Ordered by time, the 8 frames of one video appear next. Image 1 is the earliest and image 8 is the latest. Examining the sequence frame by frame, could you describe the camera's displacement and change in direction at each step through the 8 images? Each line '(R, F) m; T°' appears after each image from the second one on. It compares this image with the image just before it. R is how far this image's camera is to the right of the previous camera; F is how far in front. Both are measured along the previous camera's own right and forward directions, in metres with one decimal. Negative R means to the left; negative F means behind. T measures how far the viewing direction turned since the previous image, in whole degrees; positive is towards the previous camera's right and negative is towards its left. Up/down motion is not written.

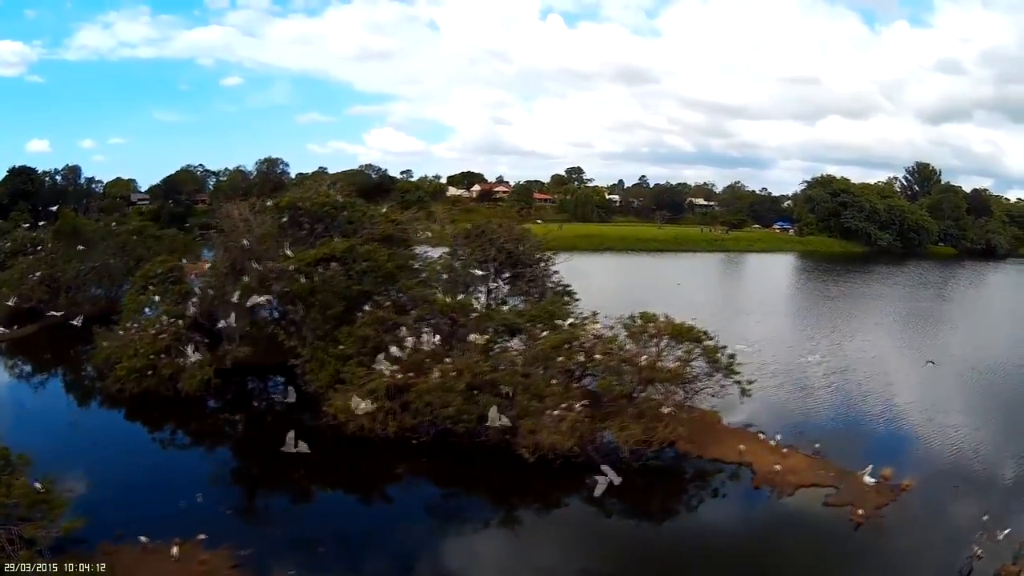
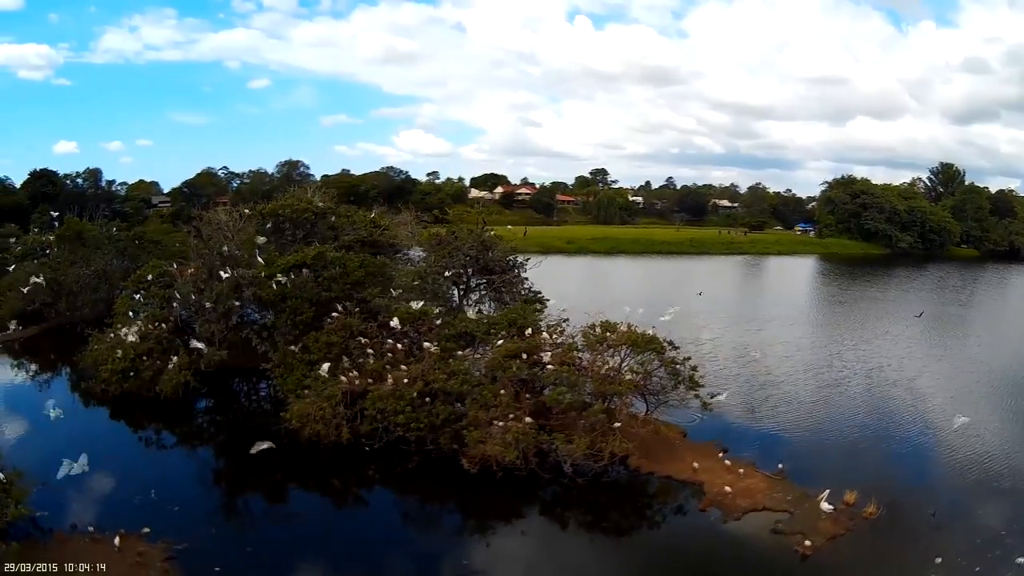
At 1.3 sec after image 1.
(+1.4, +0.7) m; -2°
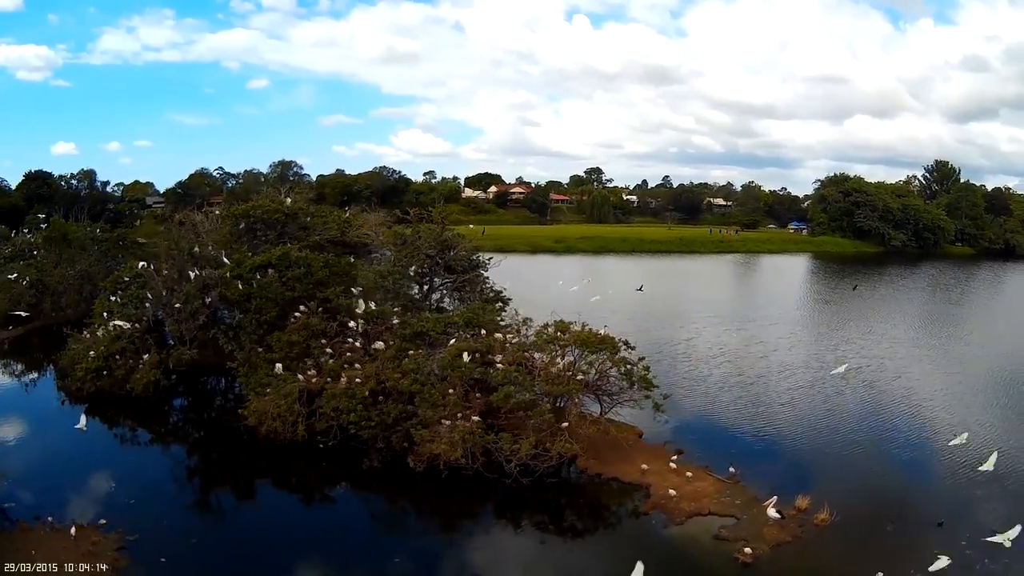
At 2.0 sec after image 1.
(+0.9, +0.4) m; 0°
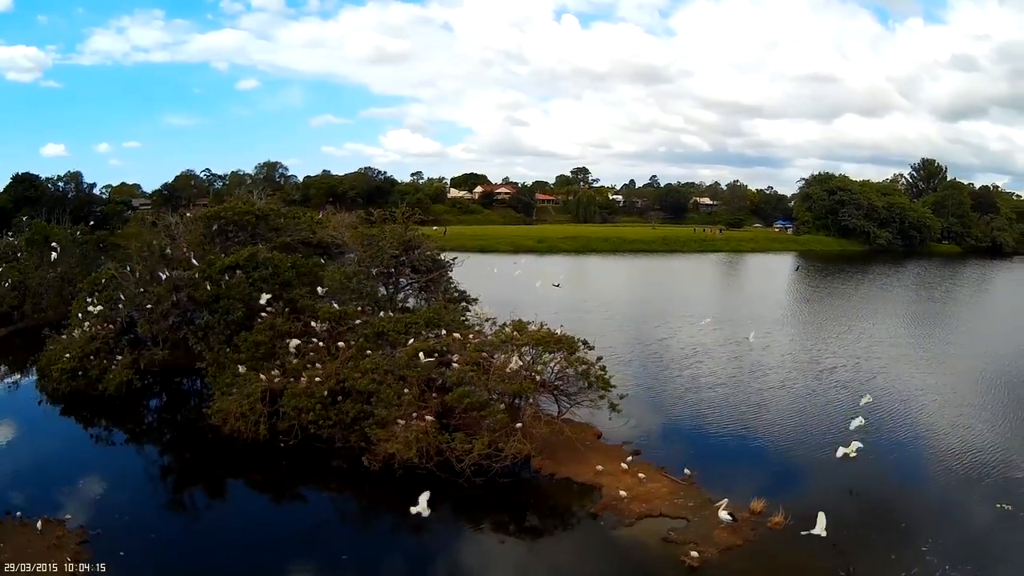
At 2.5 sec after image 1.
(+0.6, +0.2) m; +1°
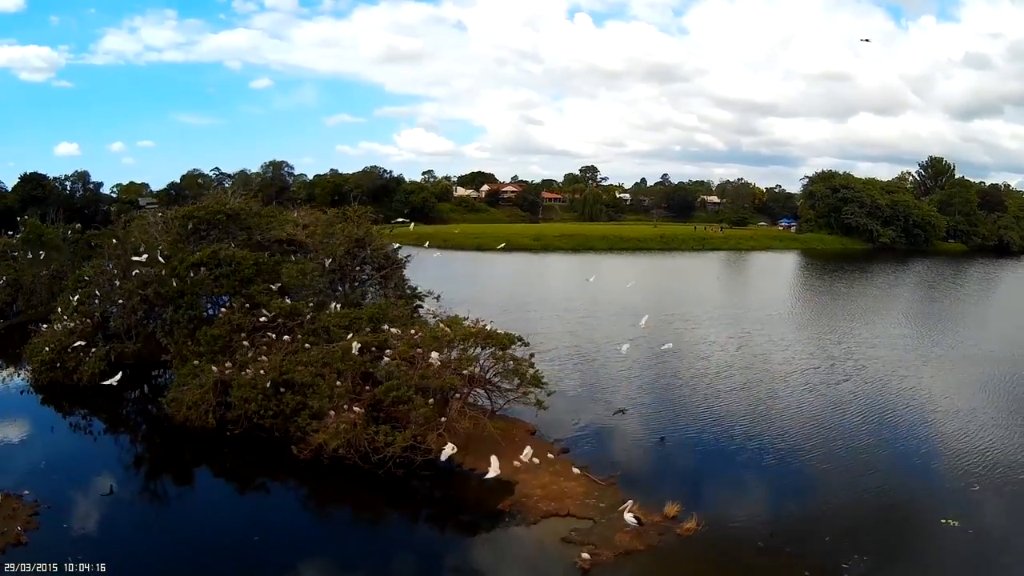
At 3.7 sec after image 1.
(+1.5, +0.2) m; -1°
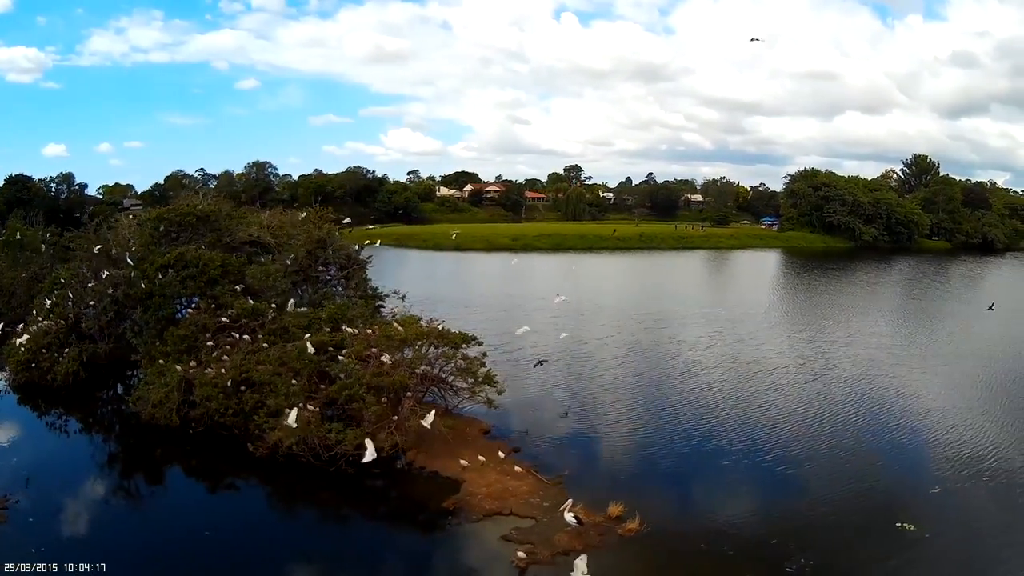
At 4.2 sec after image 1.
(+0.7, 0.0) m; +1°
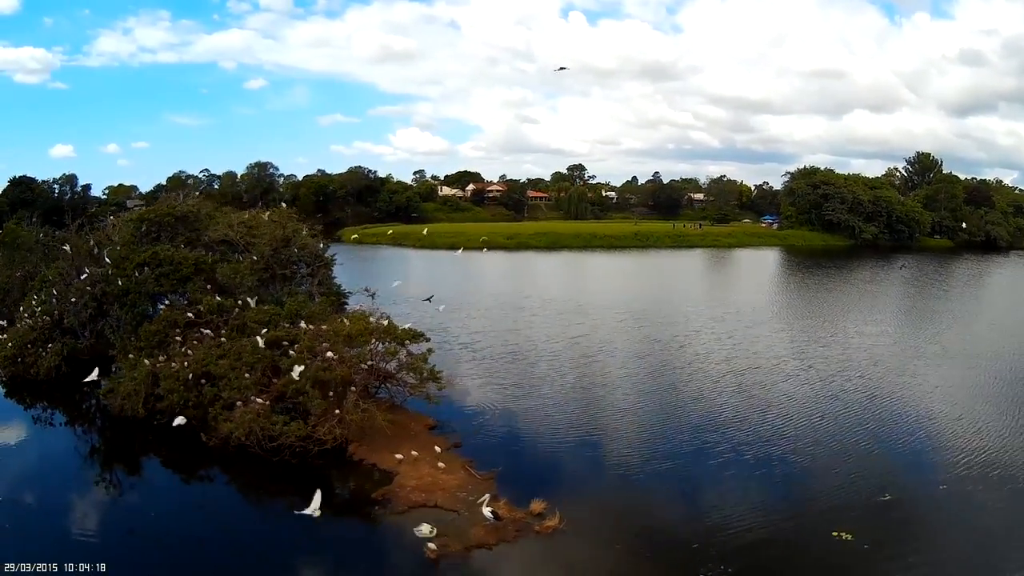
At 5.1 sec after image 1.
(+1.2, -0.1) m; 0°
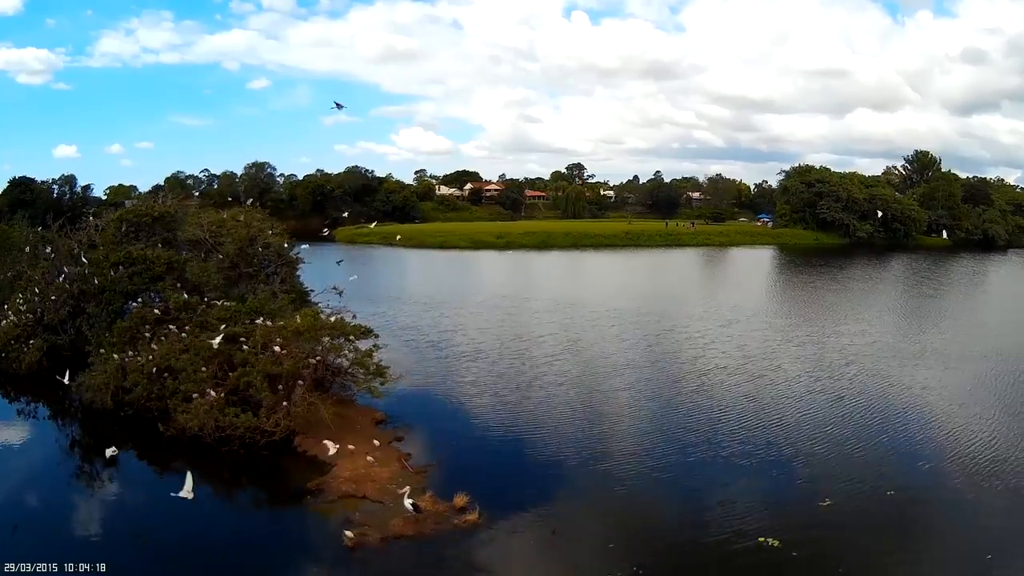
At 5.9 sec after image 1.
(+1.1, -0.3) m; 0°
